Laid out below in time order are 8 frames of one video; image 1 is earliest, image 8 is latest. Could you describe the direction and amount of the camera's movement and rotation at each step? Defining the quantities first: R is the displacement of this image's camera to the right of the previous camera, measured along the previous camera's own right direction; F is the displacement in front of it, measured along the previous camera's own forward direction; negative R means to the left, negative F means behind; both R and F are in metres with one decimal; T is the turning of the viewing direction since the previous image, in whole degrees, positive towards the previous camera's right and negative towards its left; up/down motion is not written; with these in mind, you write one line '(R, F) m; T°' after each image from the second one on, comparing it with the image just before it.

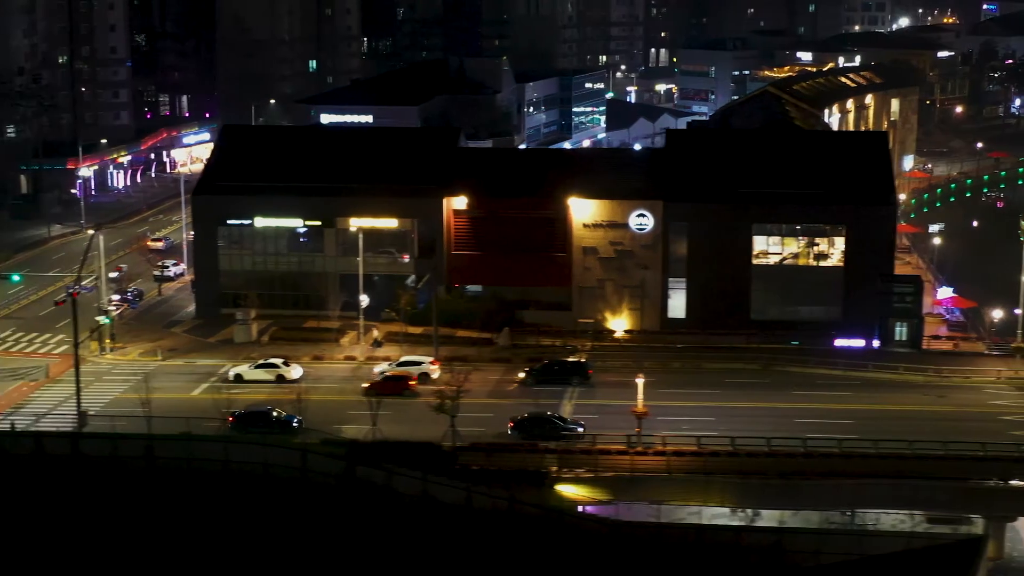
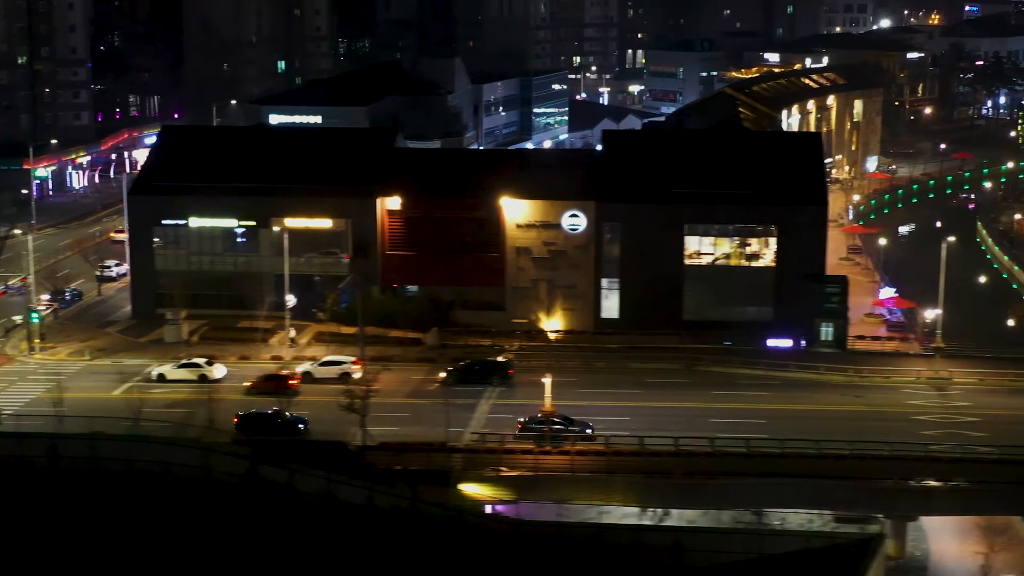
(+0.9, 0.0) m; 0°
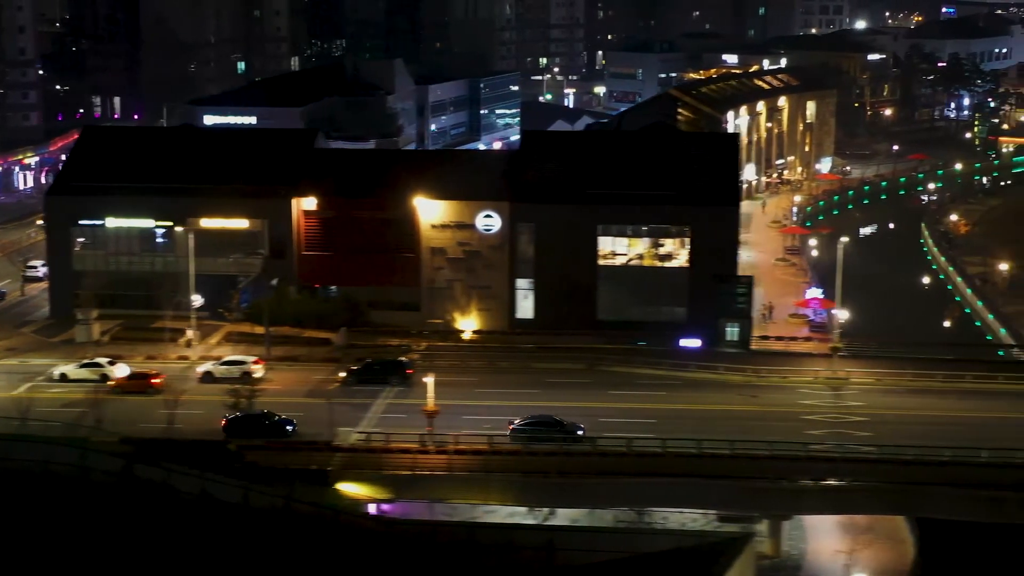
(+1.1, -0.1) m; 0°
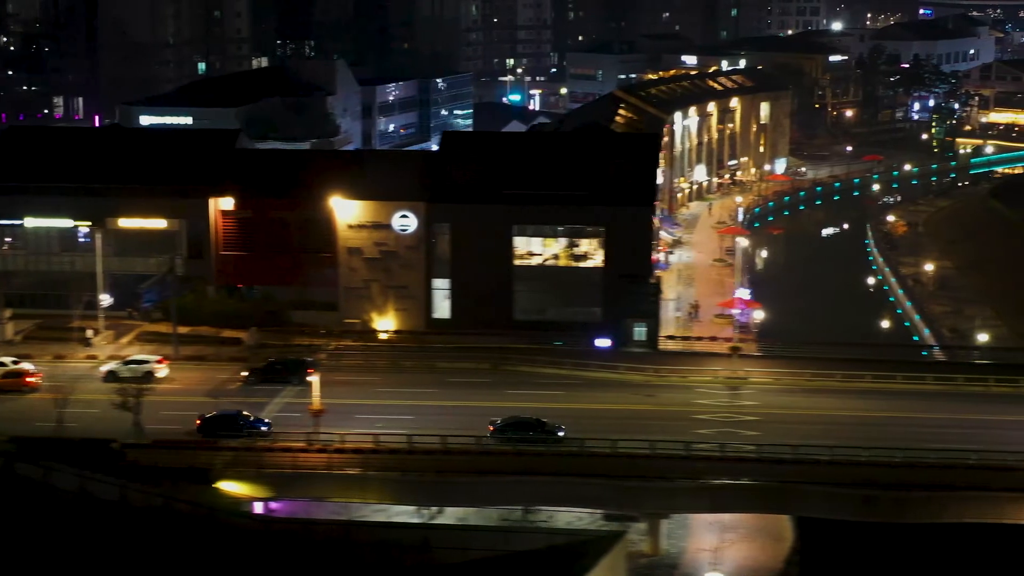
(+1.1, -0.1) m; 0°
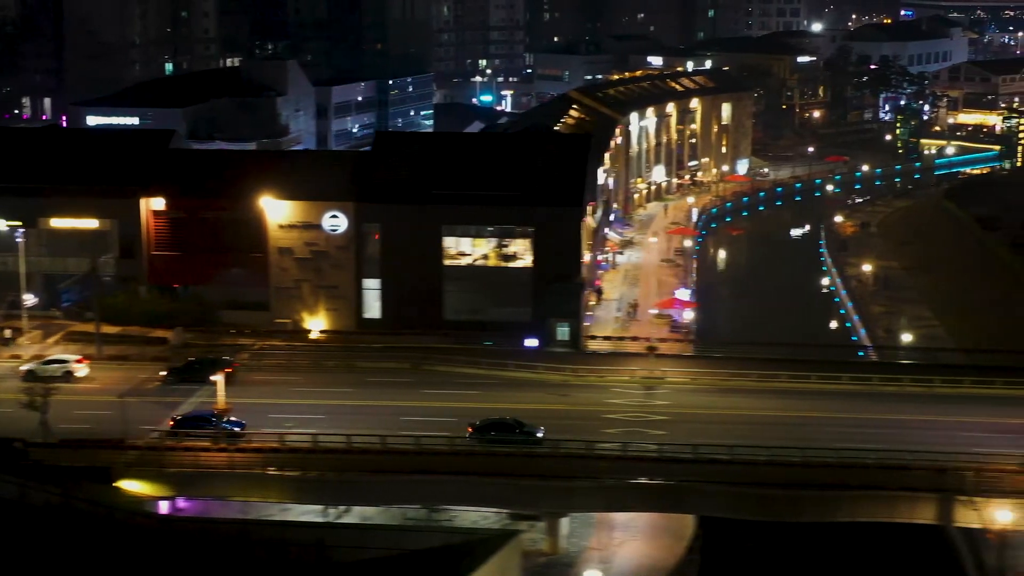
(+0.9, 0.0) m; 0°
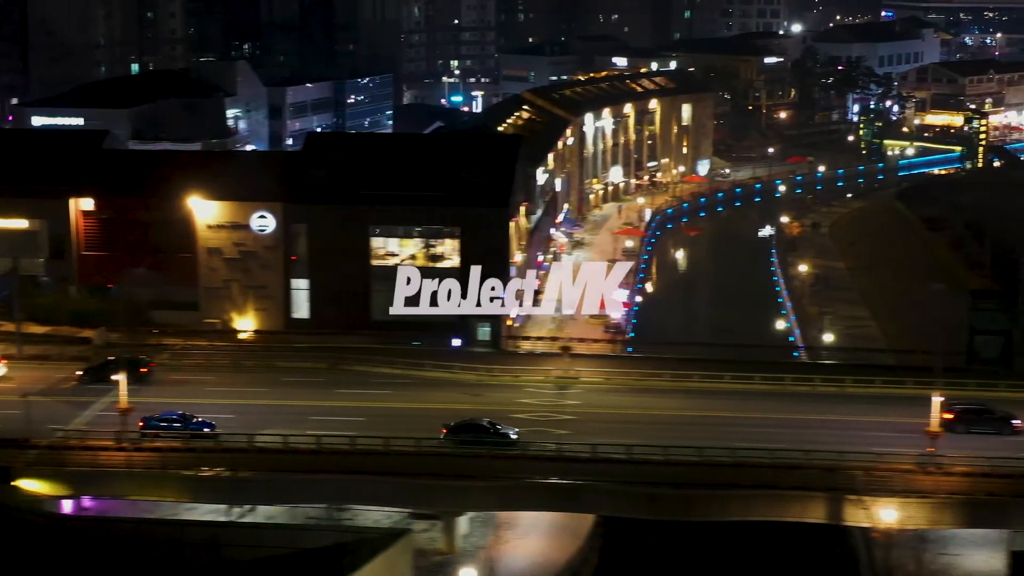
(+1.0, -0.1) m; 0°
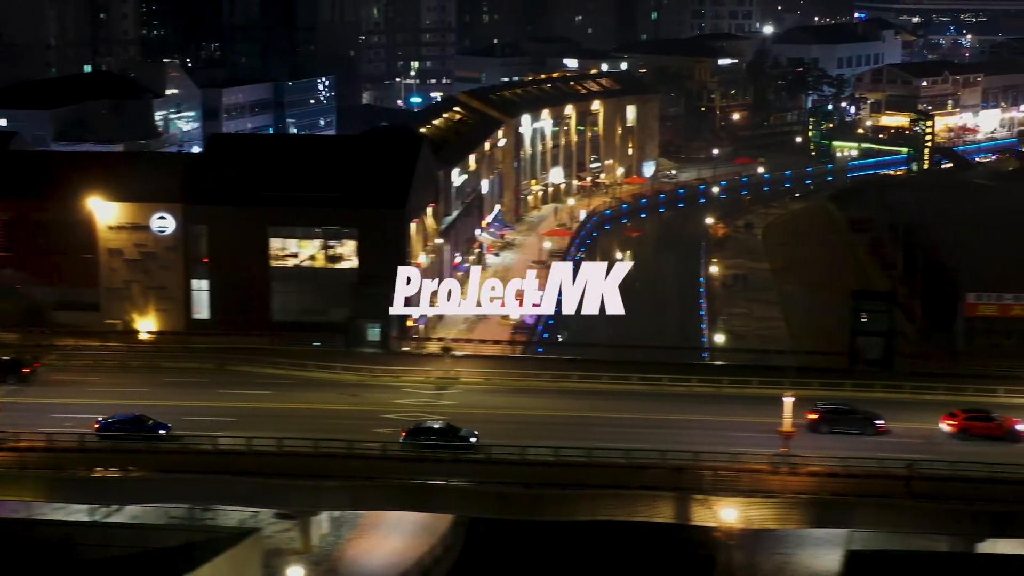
(+1.4, -0.1) m; 0°
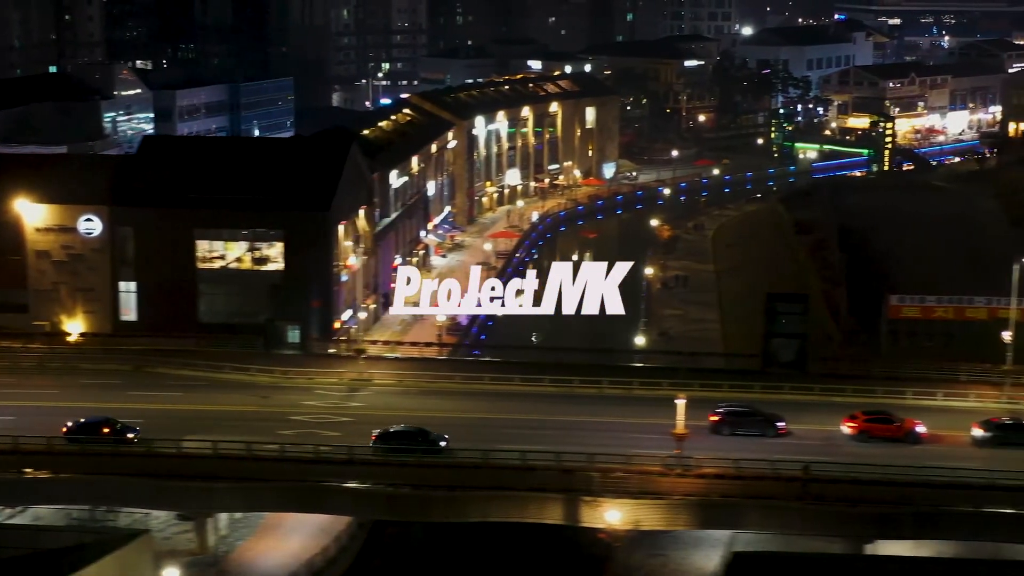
(+1.0, -0.1) m; 0°
